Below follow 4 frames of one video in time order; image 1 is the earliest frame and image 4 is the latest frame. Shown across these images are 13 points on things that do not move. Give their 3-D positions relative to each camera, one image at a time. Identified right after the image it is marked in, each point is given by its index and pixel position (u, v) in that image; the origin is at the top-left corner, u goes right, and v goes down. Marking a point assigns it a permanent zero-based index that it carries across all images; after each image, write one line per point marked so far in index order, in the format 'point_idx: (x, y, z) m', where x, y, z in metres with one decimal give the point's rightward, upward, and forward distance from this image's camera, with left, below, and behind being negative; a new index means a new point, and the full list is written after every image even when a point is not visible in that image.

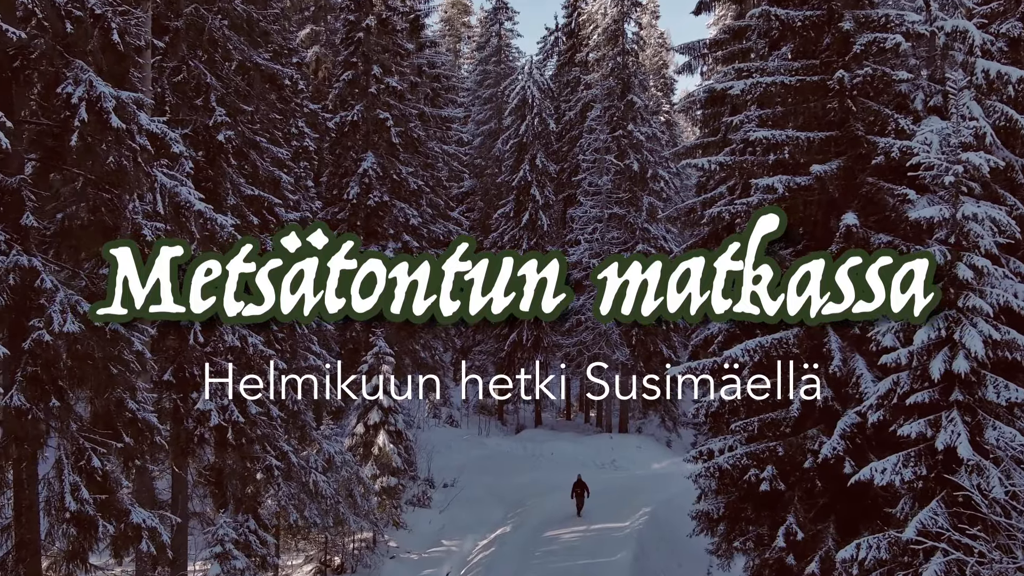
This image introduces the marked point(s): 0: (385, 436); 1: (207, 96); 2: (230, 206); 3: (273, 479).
0: (-4.0, -4.7, +18.7) m
1: (-6.9, +4.3, +13.4) m
2: (-6.5, +1.9, +13.6) m
3: (-5.7, -4.5, +14.0) m
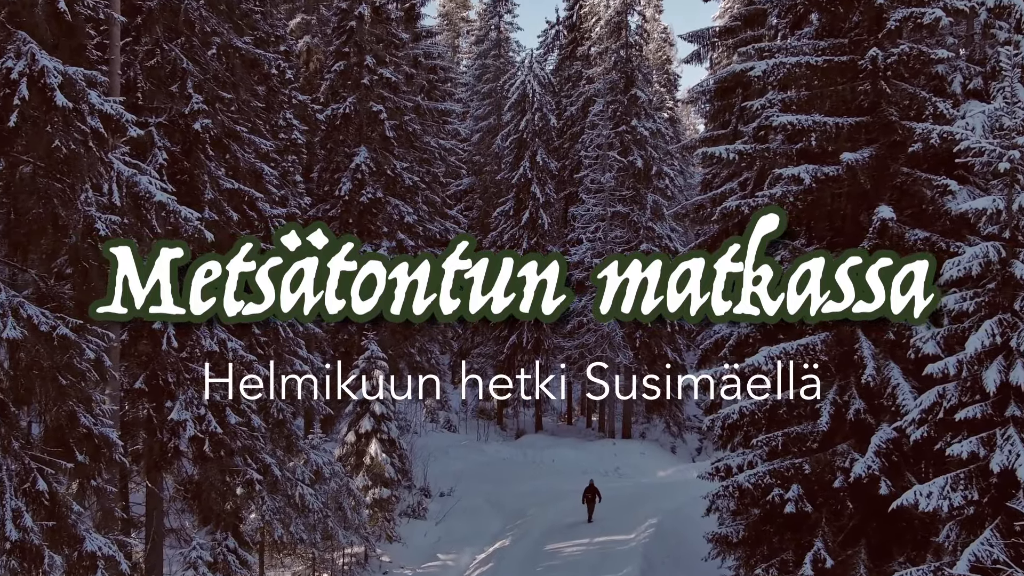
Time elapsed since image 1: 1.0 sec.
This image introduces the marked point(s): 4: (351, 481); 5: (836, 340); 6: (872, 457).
0: (-4.1, -4.7, +17.8) m
1: (-6.9, +4.3, +12.4) m
2: (-6.5, +1.9, +12.7) m
3: (-5.7, -4.5, +13.0) m
4: (-4.7, -5.6, +17.0) m
5: (+5.2, -0.8, +9.6) m
6: (+5.1, -2.4, +8.5) m
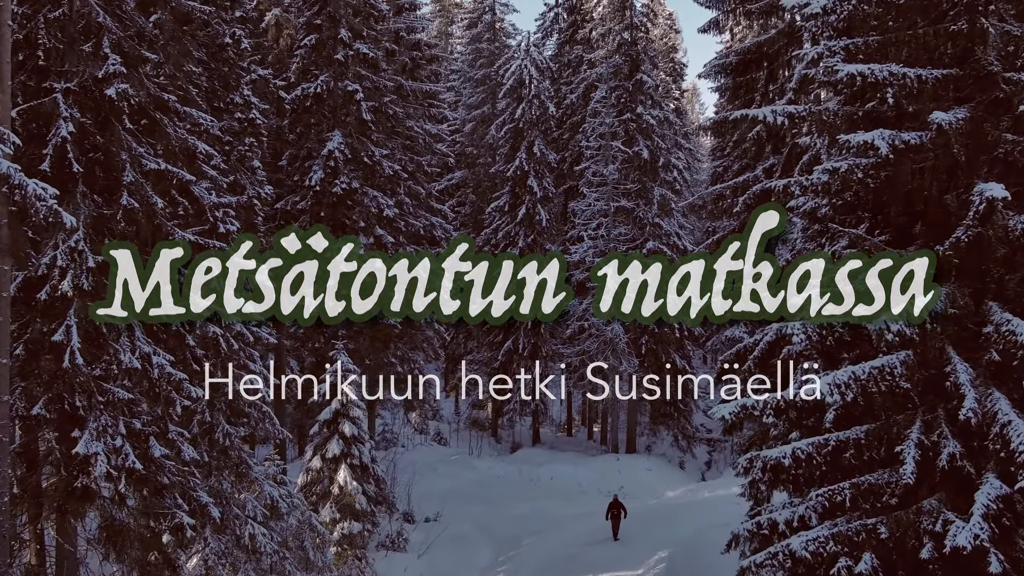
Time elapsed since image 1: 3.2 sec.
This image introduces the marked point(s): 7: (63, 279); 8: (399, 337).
0: (-4.3, -4.8, +15.5) m
1: (-7.1, +4.3, +10.2) m
2: (-6.8, +1.8, +10.4) m
3: (-5.9, -4.6, +10.8) m
4: (-4.9, -5.6, +14.7) m
5: (+5.0, -0.9, +7.3) m
6: (+4.9, -2.5, +6.2) m
7: (-7.2, +0.1, +9.5) m
8: (-3.8, -1.6, +19.8) m
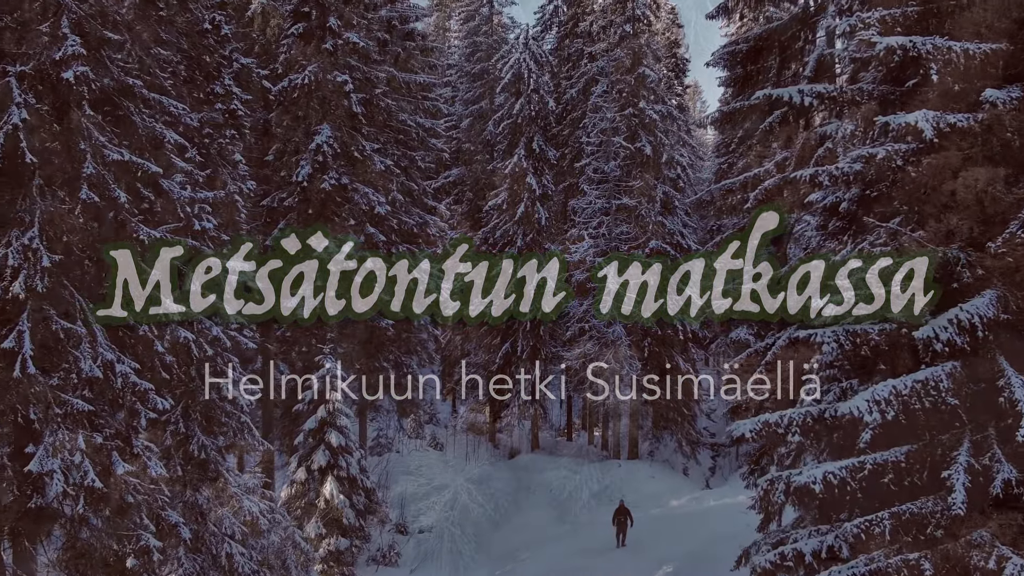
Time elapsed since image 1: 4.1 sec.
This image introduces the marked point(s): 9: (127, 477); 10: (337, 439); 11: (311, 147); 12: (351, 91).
0: (-4.4, -4.8, +14.6) m
1: (-7.2, +4.2, +9.3) m
2: (-6.8, +1.8, +9.5) m
3: (-6.0, -4.6, +9.9) m
4: (-5.0, -5.6, +13.9) m
5: (+4.9, -0.9, +6.4) m
6: (+4.8, -2.5, +5.3) m
7: (-7.3, +0.1, +8.6) m
8: (-3.8, -1.7, +19.0) m
9: (-6.4, -3.1, +9.8) m
10: (-4.4, -3.8, +14.9) m
11: (-5.7, +4.0, +16.7) m
12: (-4.7, +5.8, +17.2) m
